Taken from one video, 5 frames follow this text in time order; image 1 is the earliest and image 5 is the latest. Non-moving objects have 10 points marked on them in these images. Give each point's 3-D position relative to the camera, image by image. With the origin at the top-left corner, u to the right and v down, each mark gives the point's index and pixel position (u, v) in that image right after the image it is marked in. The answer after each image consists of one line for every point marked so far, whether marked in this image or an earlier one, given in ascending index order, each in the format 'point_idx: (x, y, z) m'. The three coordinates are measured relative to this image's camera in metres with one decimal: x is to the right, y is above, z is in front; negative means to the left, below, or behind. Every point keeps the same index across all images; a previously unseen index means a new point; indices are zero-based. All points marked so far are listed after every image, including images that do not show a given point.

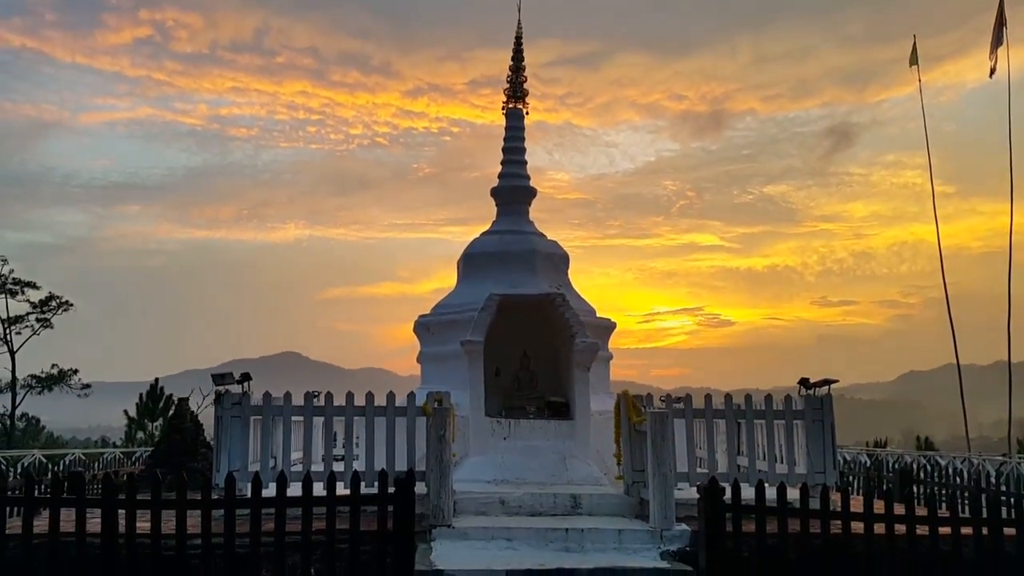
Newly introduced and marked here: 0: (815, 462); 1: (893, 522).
0: (+3.8, -2.2, +10.6) m
1: (+3.6, -2.2, +8.1) m
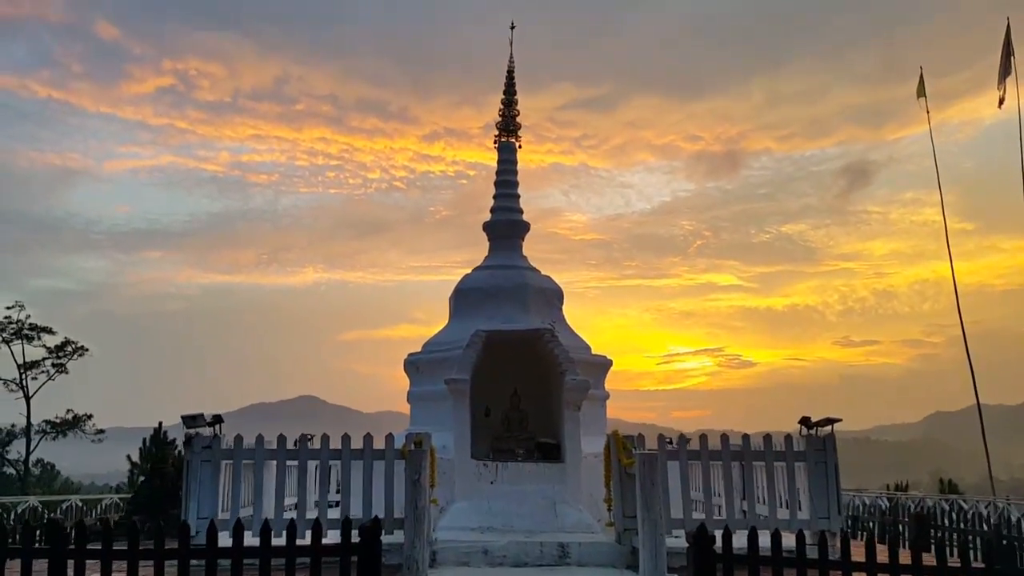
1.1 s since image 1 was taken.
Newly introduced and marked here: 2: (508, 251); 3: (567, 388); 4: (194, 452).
0: (+3.6, -2.6, +10.0) m
1: (+3.4, -2.5, +7.4) m
2: (-0.1, +0.7, +15.2) m
3: (+0.7, -1.4, +11.5) m
4: (-3.8, -2.0, +10.1) m
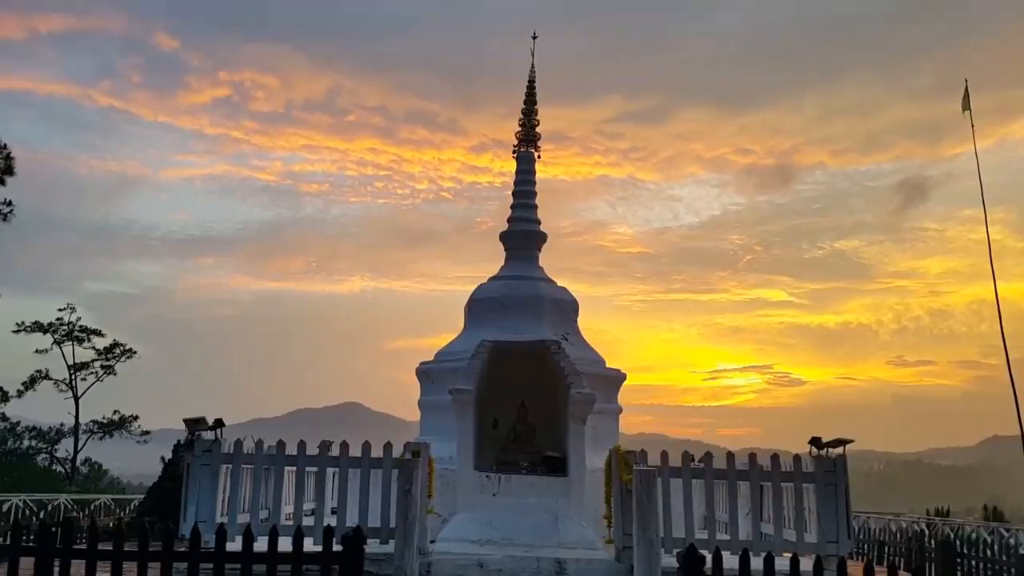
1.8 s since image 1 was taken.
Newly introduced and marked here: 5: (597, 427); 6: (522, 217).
0: (+3.6, -2.8, +9.6) m
1: (+3.2, -2.6, +7.0) m
2: (+0.2, +0.5, +15.1) m
3: (+0.8, -1.5, +11.2) m
4: (-3.8, -2.0, +10.1) m
5: (+1.3, -2.1, +12.9) m
6: (+0.2, +1.3, +15.3) m
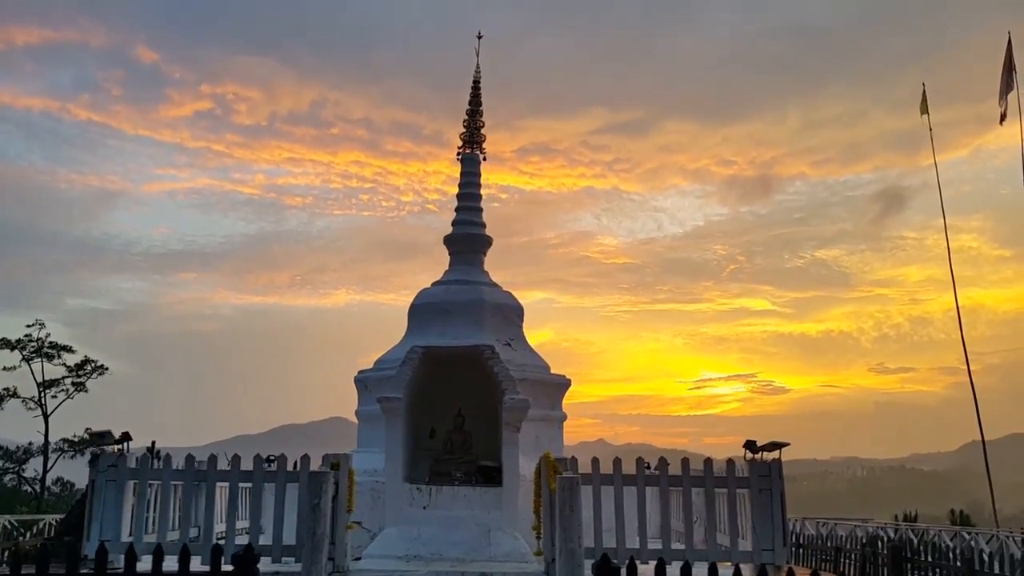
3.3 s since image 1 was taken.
0: (+2.7, -2.7, +9.2) m
1: (+2.4, -2.6, +6.6) m
2: (-0.8, +0.4, +14.6) m
3: (-0.1, -1.5, +10.8) m
4: (-4.7, -2.1, +9.6) m
5: (+0.4, -2.2, +12.4) m
6: (-0.8, +1.2, +14.9) m
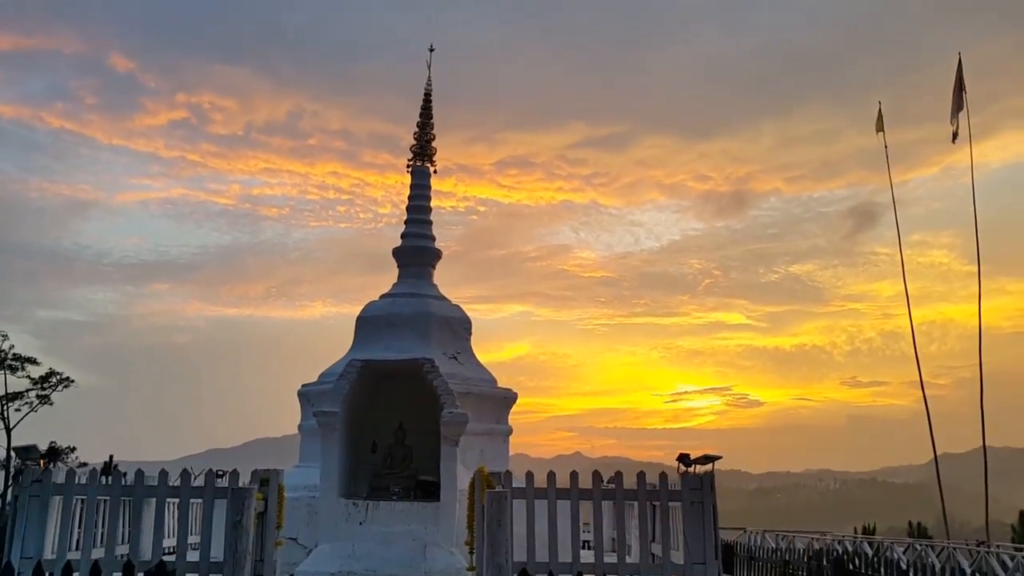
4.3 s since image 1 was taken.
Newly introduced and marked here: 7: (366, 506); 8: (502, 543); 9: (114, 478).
0: (+2.0, -2.9, +9.2) m
1: (+1.7, -2.7, +6.6) m
2: (-1.6, +0.2, +14.6) m
3: (-0.9, -1.7, +10.7) m
4: (-5.4, -2.2, +9.3) m
5: (-0.4, -2.4, +12.3) m
6: (-1.7, +1.0, +14.9) m
7: (-1.8, -2.8, +10.7) m
8: (-0.1, -2.5, +8.3) m
9: (-4.4, -2.1, +9.4) m
